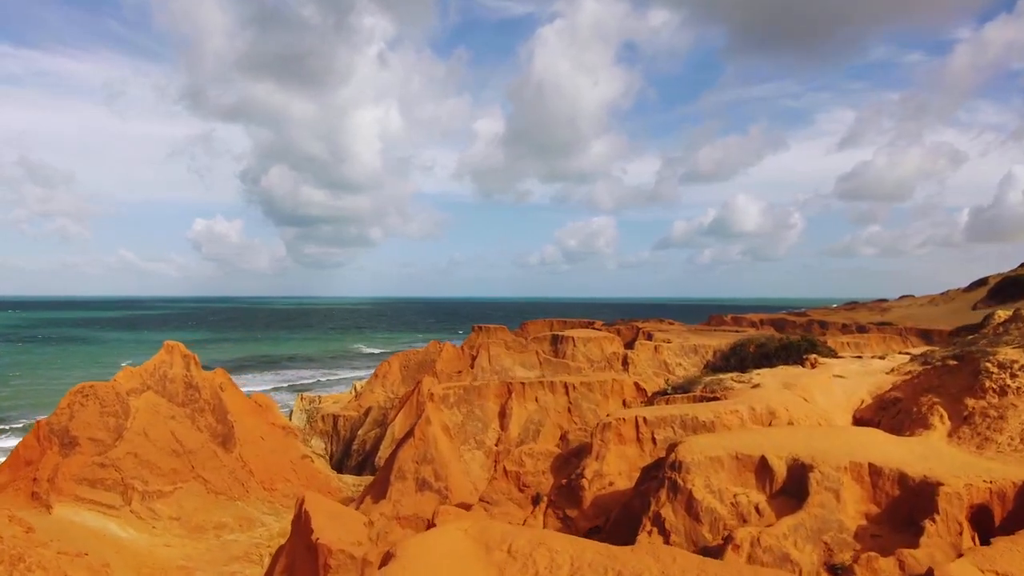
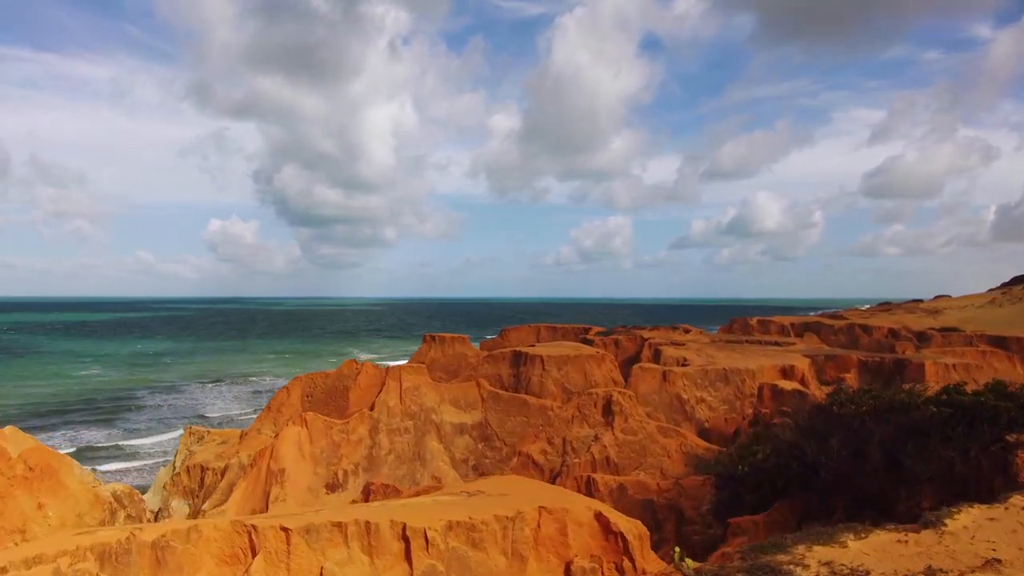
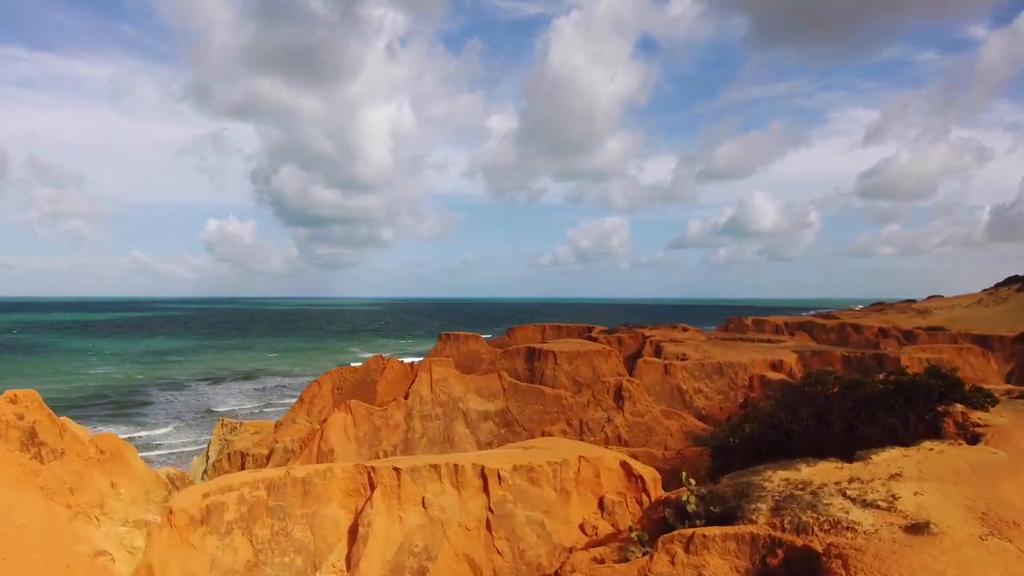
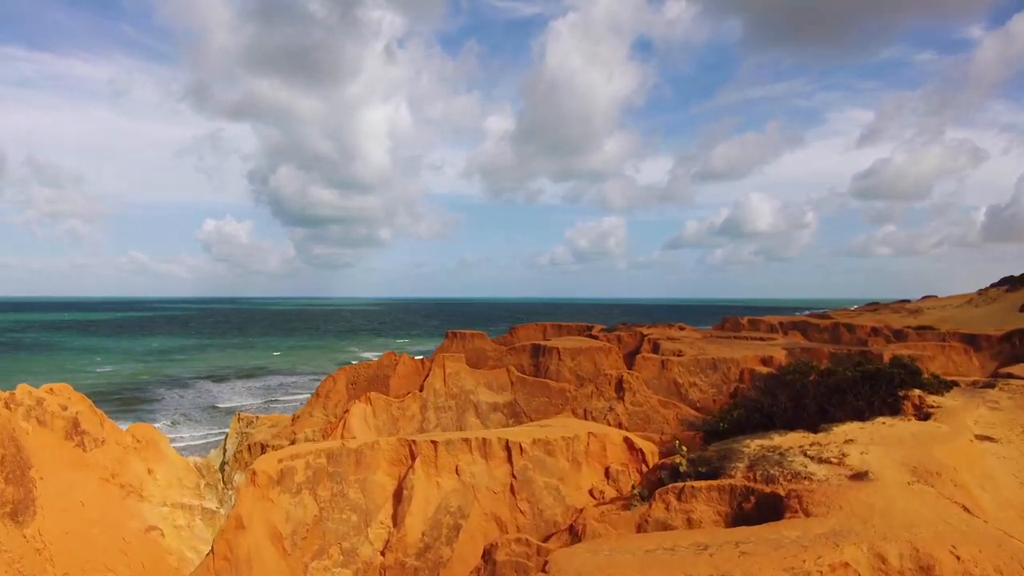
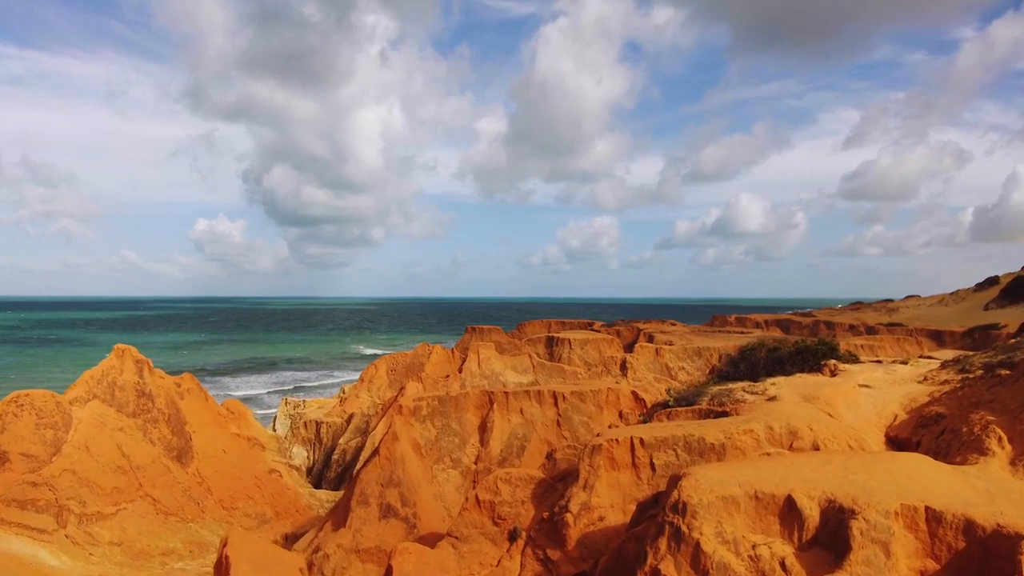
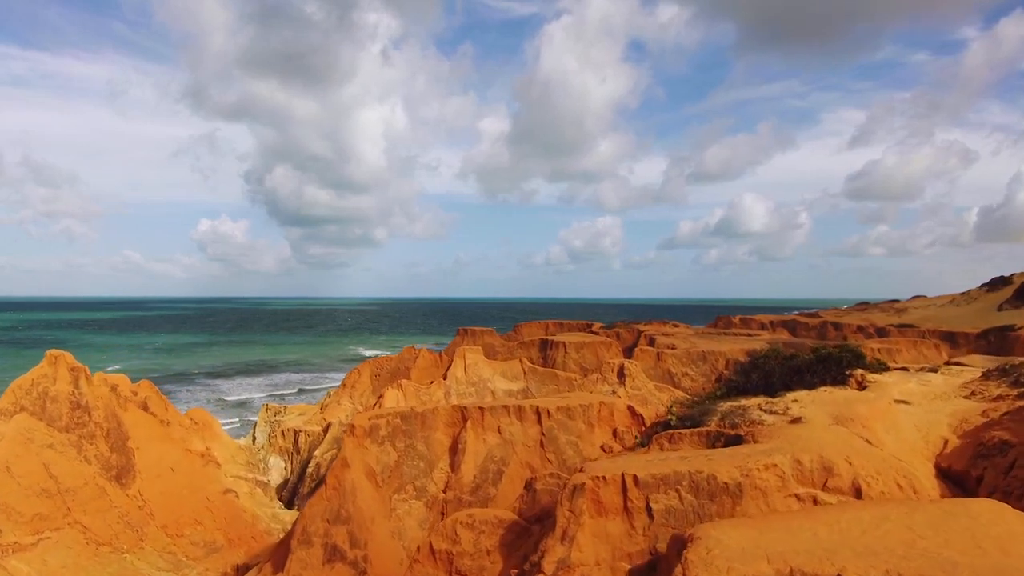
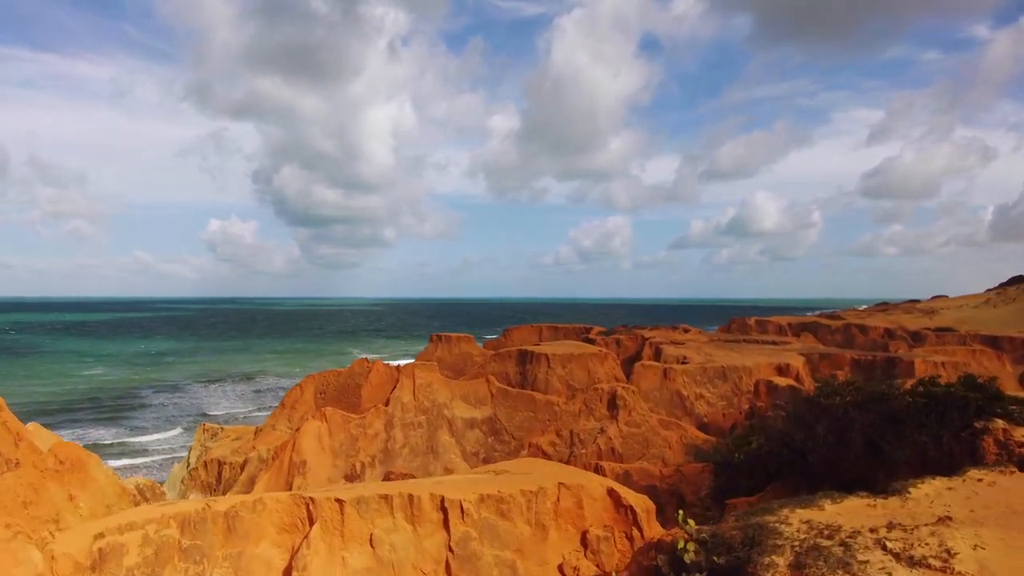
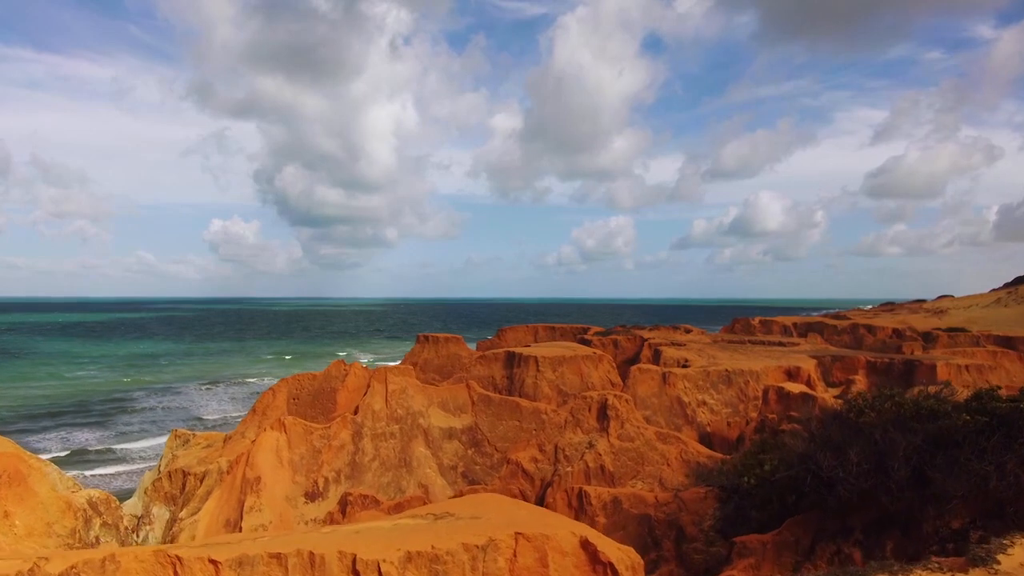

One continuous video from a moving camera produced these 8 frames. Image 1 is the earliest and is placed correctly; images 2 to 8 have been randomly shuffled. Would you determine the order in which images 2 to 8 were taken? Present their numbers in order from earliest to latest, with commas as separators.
5, 6, 4, 3, 7, 2, 8
